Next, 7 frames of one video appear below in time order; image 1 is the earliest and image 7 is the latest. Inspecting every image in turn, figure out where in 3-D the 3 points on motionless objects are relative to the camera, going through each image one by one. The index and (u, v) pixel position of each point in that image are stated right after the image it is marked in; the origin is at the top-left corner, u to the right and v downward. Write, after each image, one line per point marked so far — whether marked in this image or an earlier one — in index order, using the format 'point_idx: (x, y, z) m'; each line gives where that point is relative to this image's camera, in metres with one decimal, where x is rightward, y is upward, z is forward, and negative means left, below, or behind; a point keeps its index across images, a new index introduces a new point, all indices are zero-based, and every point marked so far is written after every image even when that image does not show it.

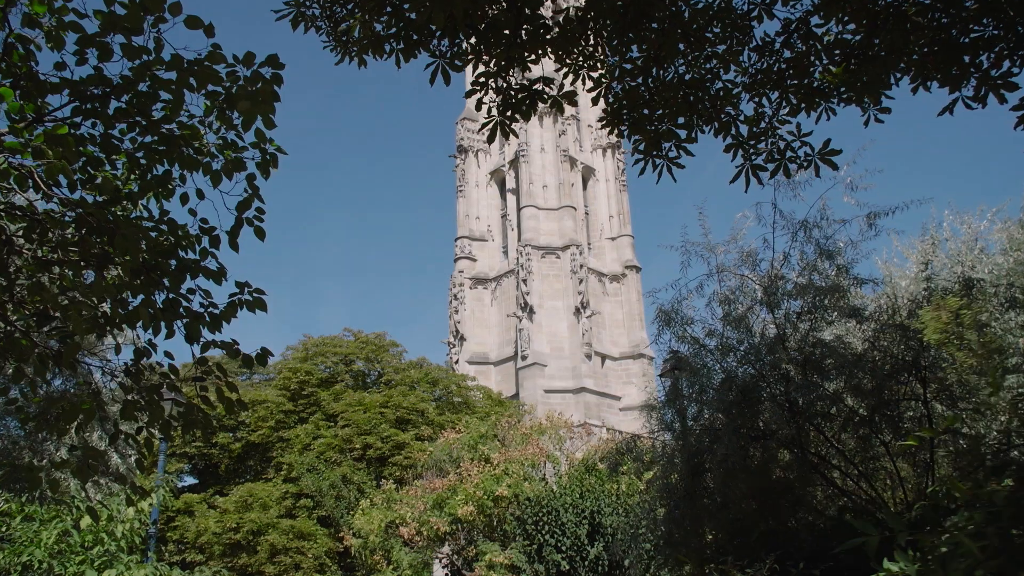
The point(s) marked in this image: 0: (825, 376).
0: (+3.3, -0.9, +8.8) m
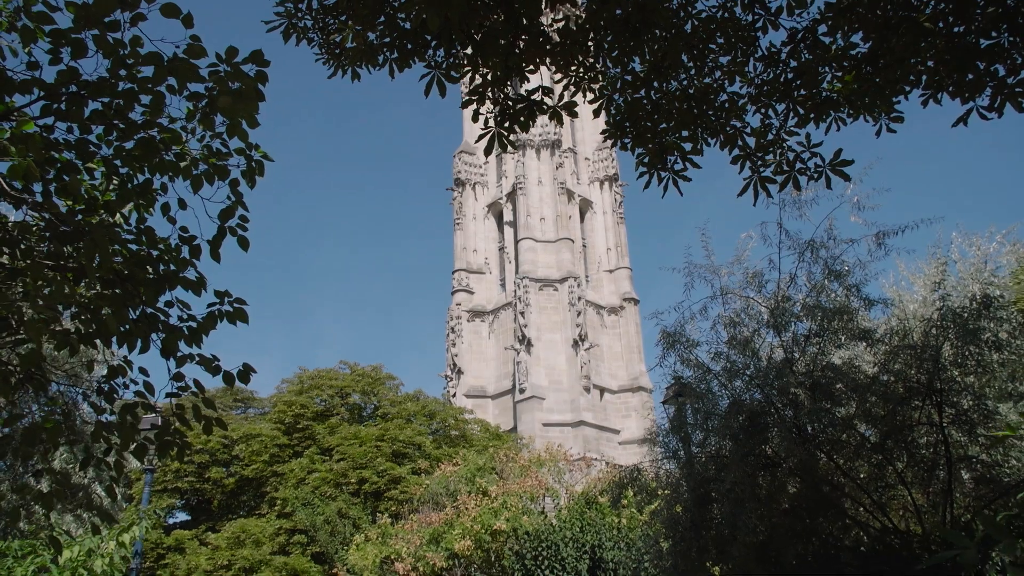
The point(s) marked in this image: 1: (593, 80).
0: (+3.3, -1.1, +8.5) m
1: (+0.6, +1.7, +6.7) m
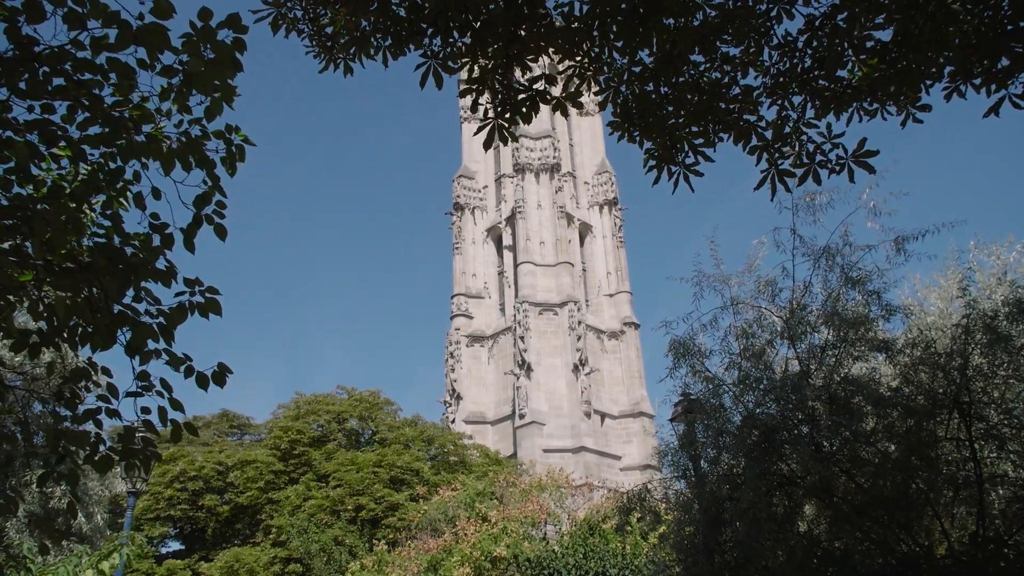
0: (+3.3, -1.2, +8.1) m
1: (+0.7, +1.6, +6.4) m
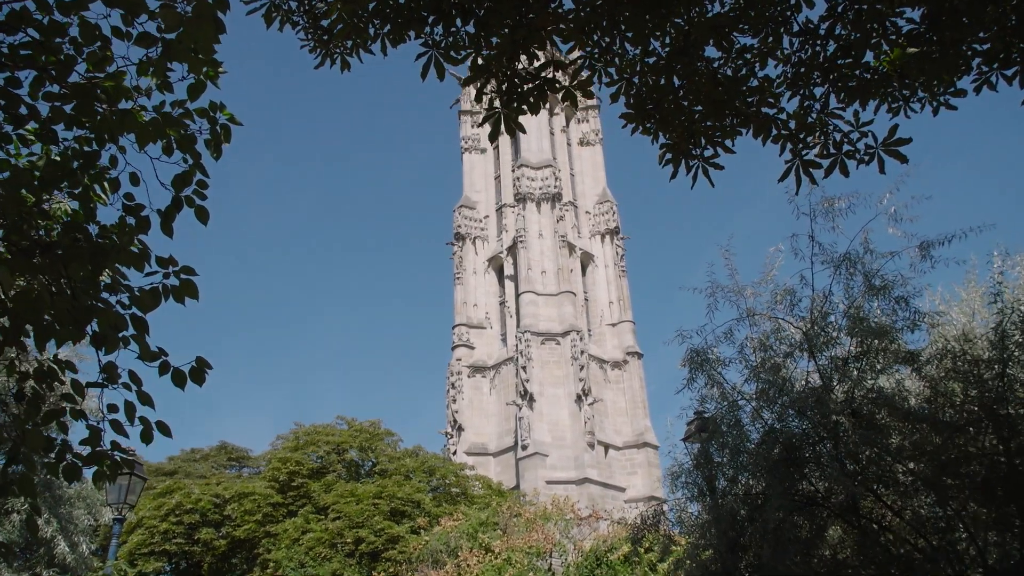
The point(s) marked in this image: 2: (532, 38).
0: (+3.4, -1.3, +7.7) m
1: (+0.7, +1.6, +6.1) m
2: (+0.1, +1.6, +5.6) m
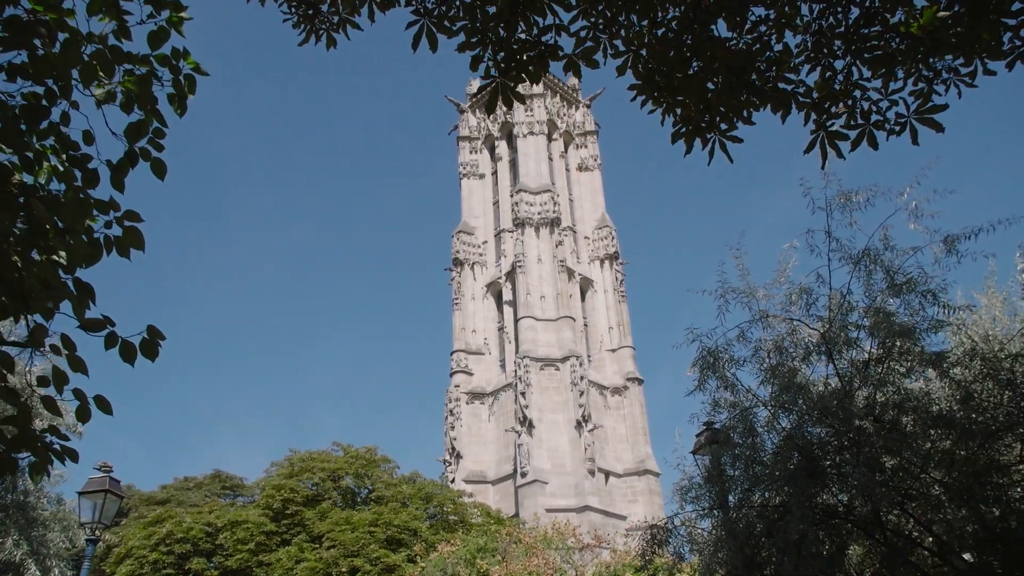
0: (+3.4, -1.3, +7.3) m
1: (+0.7, +1.6, +5.7) m
2: (+0.1, +1.7, +5.2) m
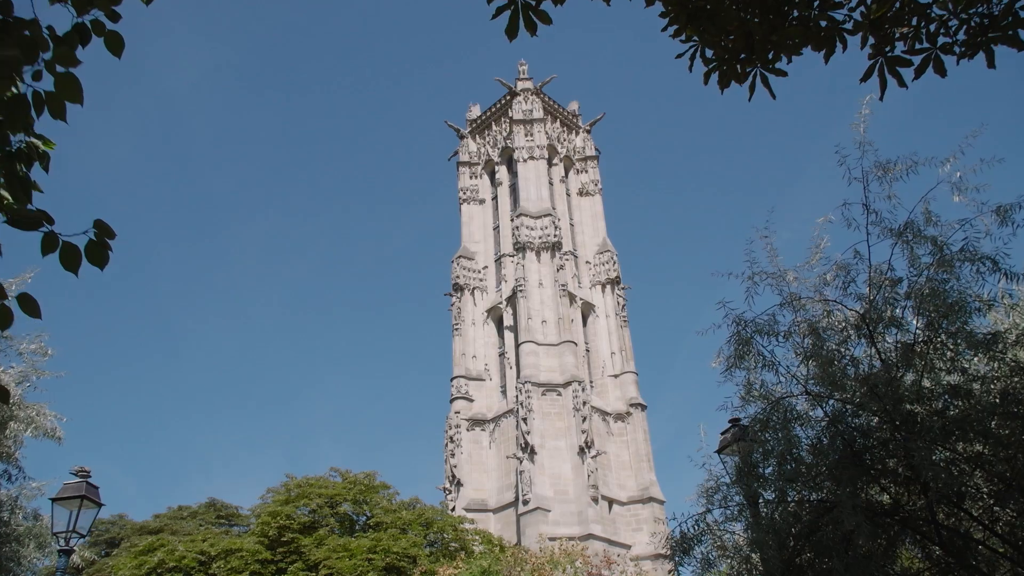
0: (+3.5, -1.2, +6.7) m
1: (+0.8, +1.8, +5.3) m
2: (+0.2, +1.9, +4.7) m
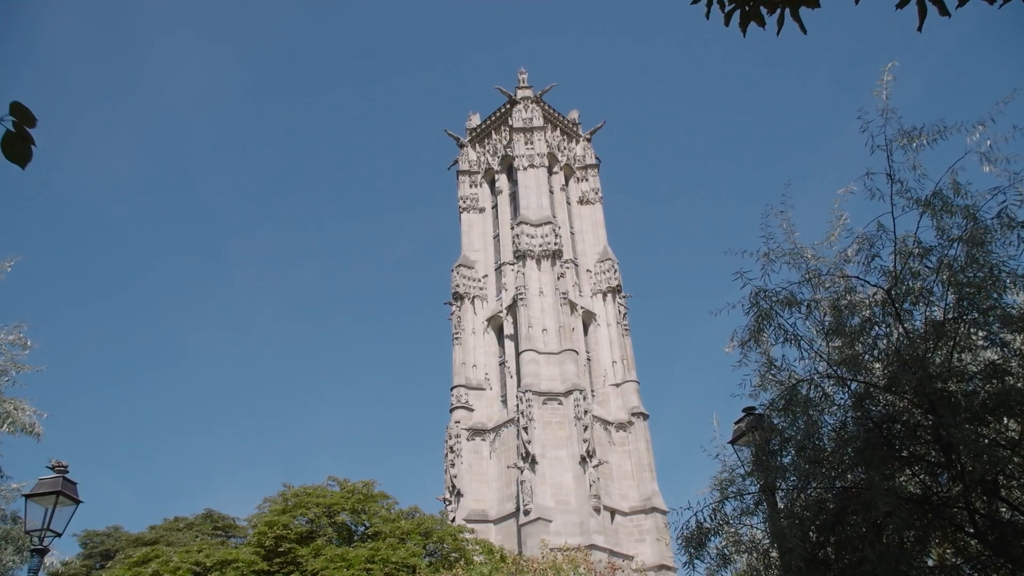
0: (+3.5, -1.0, +6.3) m
1: (+0.8, +2.0, +4.9) m
2: (+0.2, +2.1, +4.4) m
